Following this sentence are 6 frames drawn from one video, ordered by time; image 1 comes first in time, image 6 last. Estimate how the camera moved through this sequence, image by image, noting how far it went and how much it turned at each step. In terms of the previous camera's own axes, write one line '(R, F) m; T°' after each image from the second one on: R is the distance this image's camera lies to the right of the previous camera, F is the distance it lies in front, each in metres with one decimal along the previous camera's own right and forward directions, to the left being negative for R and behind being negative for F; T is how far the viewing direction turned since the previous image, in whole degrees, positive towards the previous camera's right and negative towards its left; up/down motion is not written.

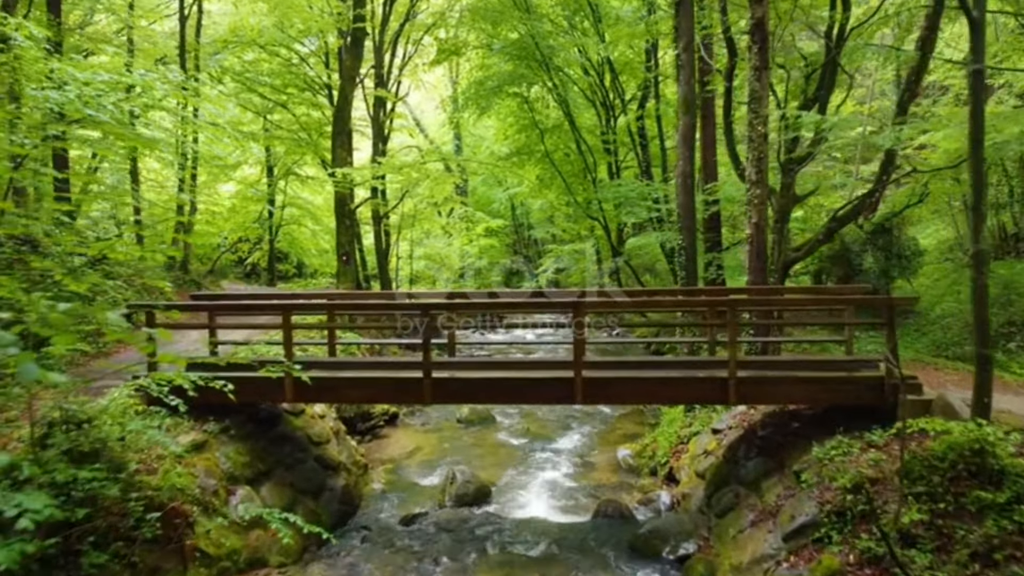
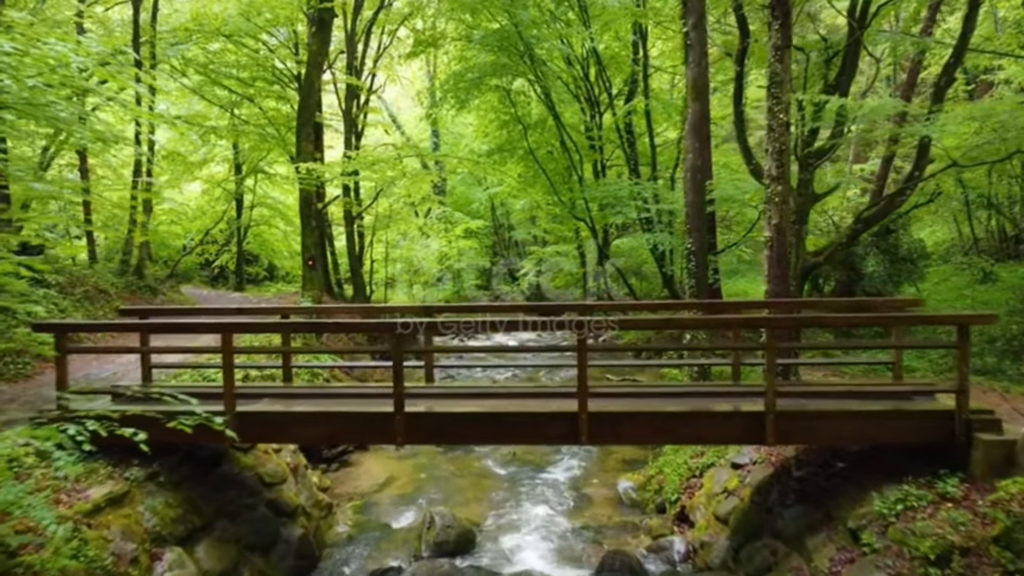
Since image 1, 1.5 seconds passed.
(-0.1, +1.0) m; +2°
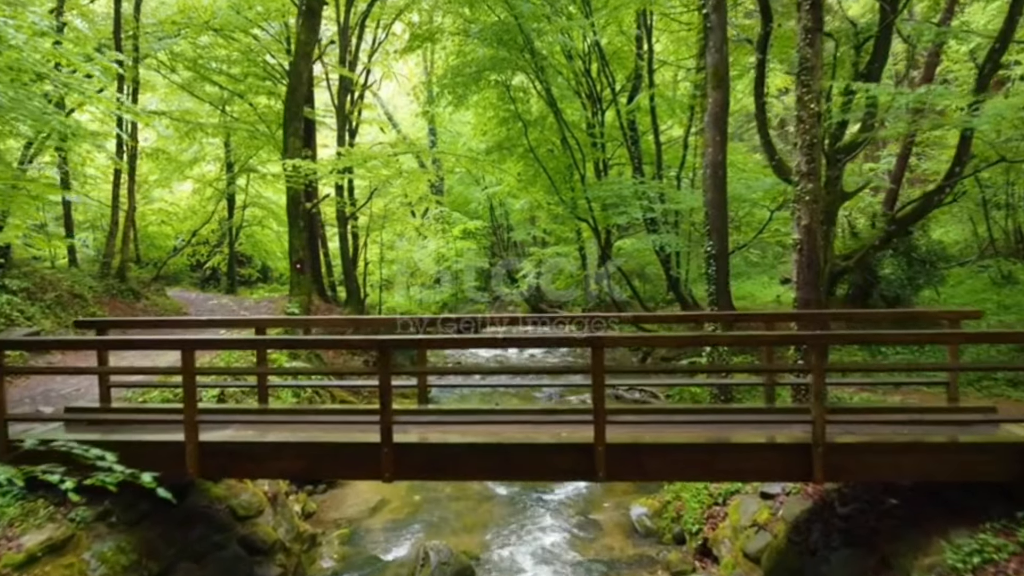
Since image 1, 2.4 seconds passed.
(0.0, +0.6) m; 0°
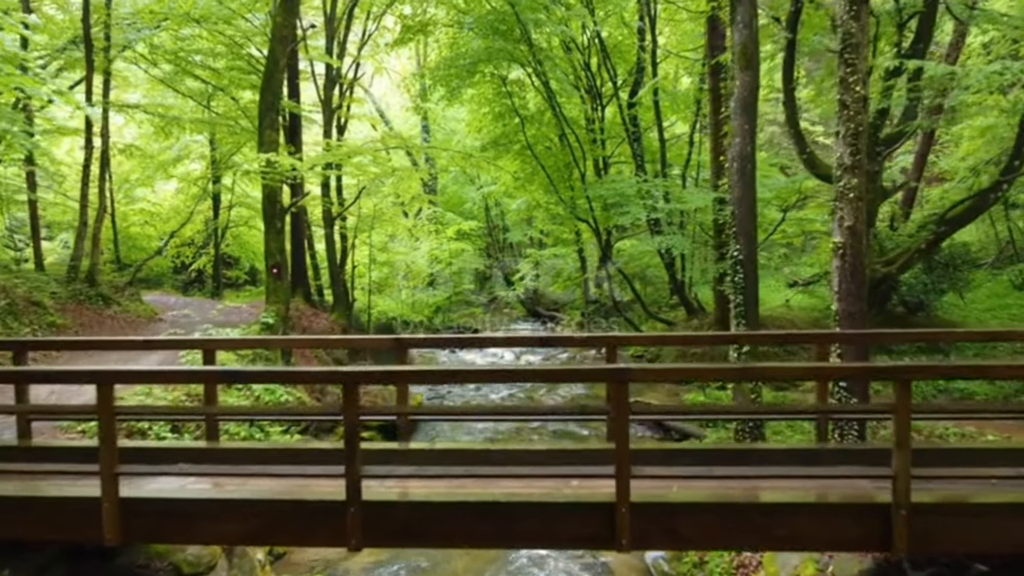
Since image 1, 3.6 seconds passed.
(0.0, +0.8) m; 0°
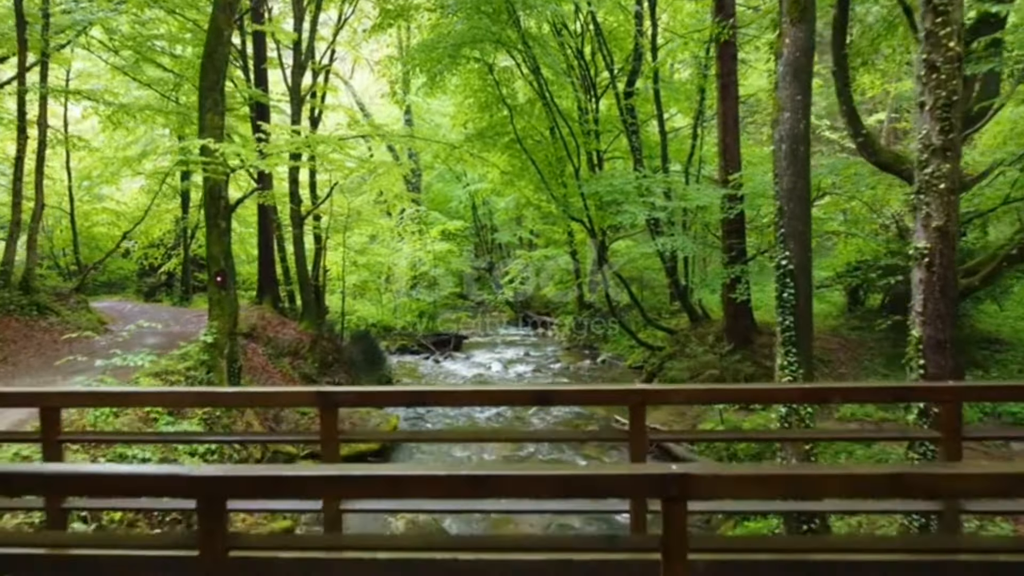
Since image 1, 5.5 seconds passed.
(0.0, +1.2) m; +1°
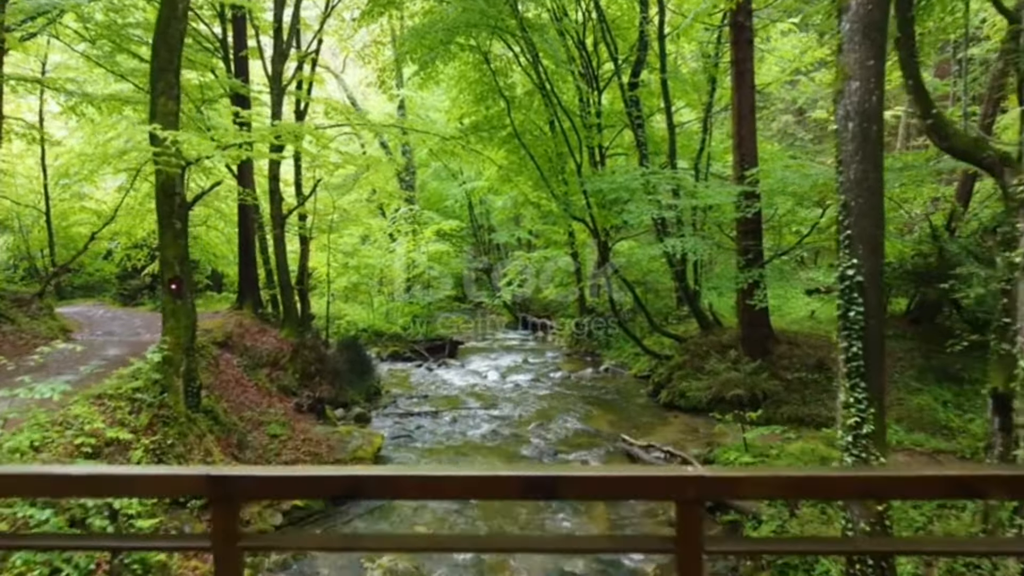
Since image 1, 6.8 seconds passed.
(0.0, +0.9) m; 0°
